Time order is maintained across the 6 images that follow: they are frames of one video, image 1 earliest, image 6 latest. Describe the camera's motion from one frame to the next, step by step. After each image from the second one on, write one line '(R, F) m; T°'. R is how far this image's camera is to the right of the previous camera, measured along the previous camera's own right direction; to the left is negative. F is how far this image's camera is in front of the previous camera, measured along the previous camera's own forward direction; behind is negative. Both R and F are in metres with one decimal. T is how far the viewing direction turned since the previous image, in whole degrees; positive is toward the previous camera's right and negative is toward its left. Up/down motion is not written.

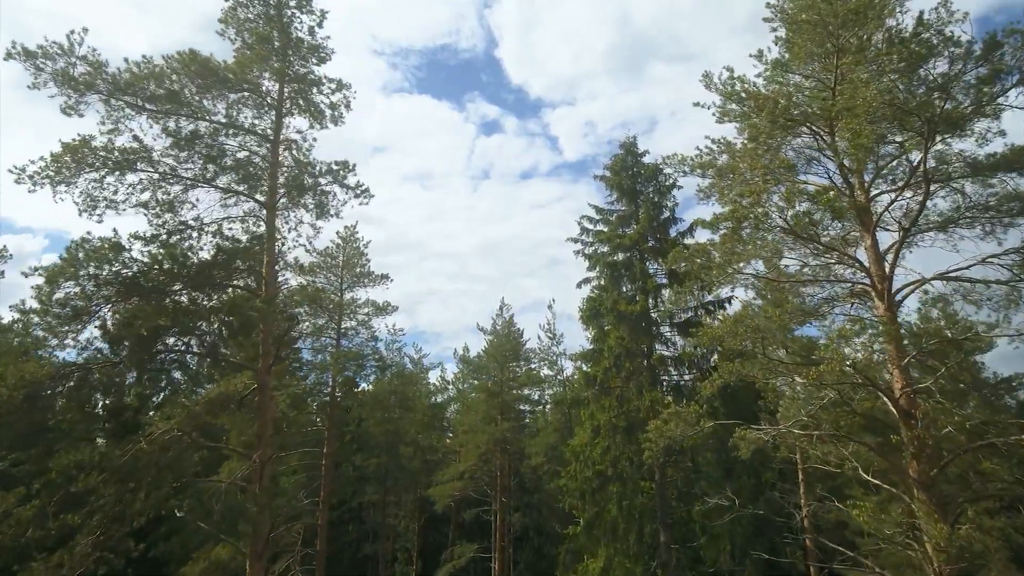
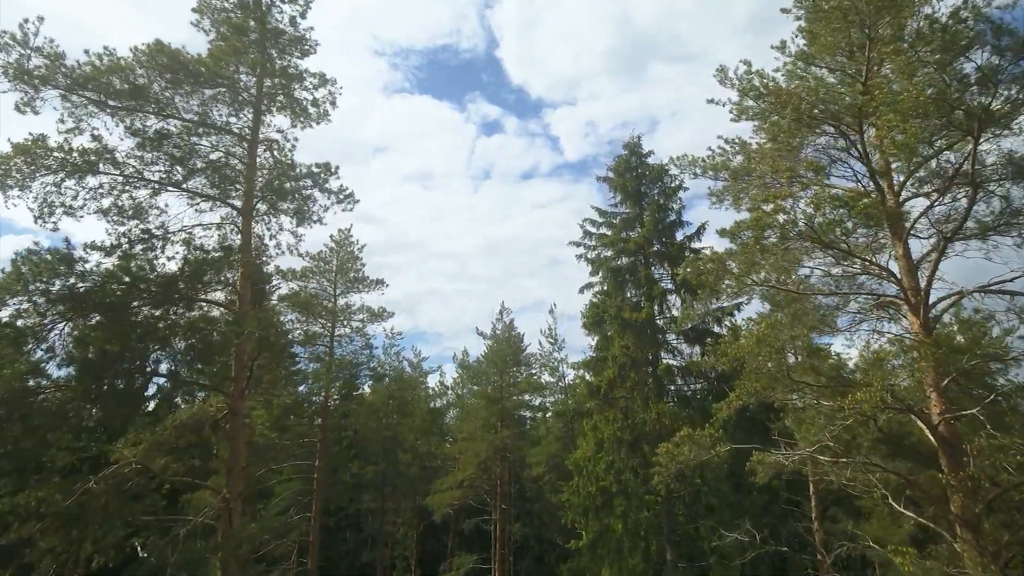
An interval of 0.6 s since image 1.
(0.0, +0.9) m; 0°
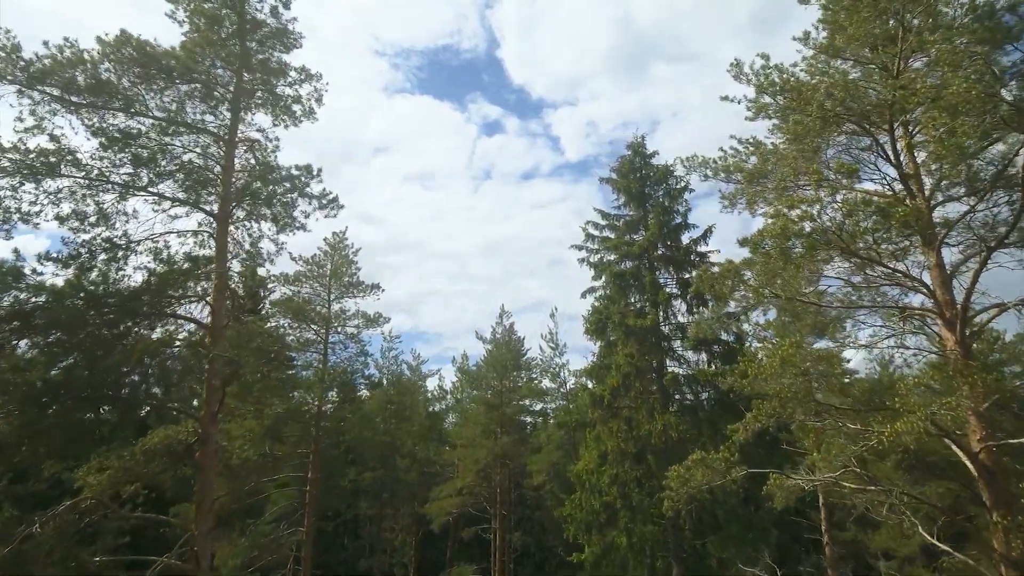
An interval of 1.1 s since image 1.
(0.0, +0.7) m; 0°
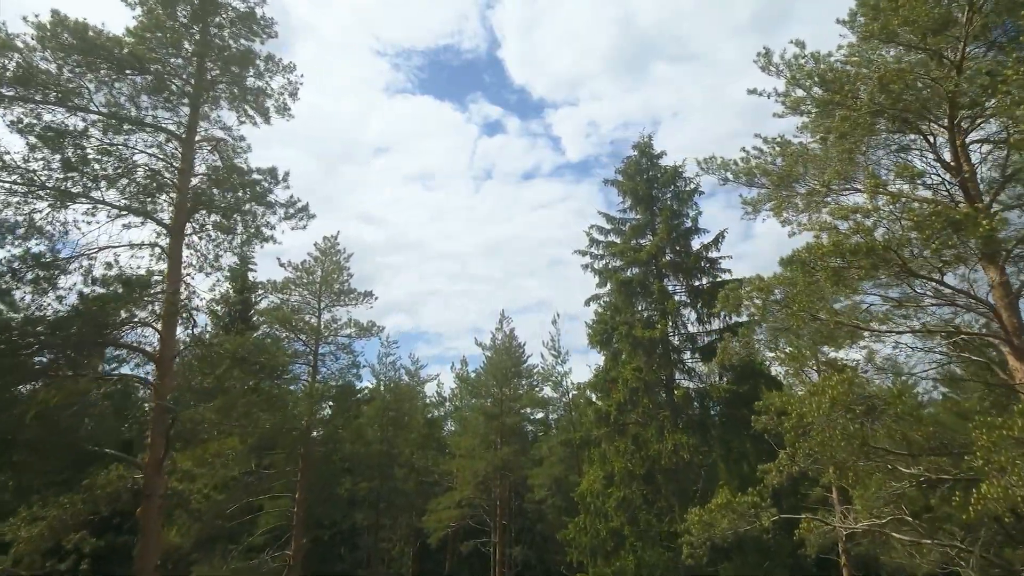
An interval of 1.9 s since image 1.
(0.0, +1.2) m; 0°
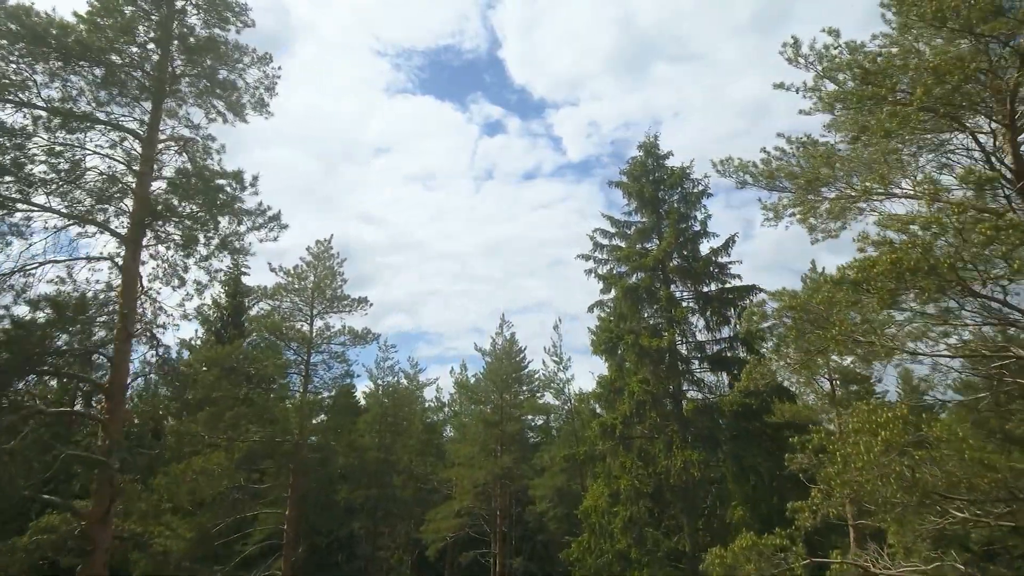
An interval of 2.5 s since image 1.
(0.0, +0.9) m; 0°
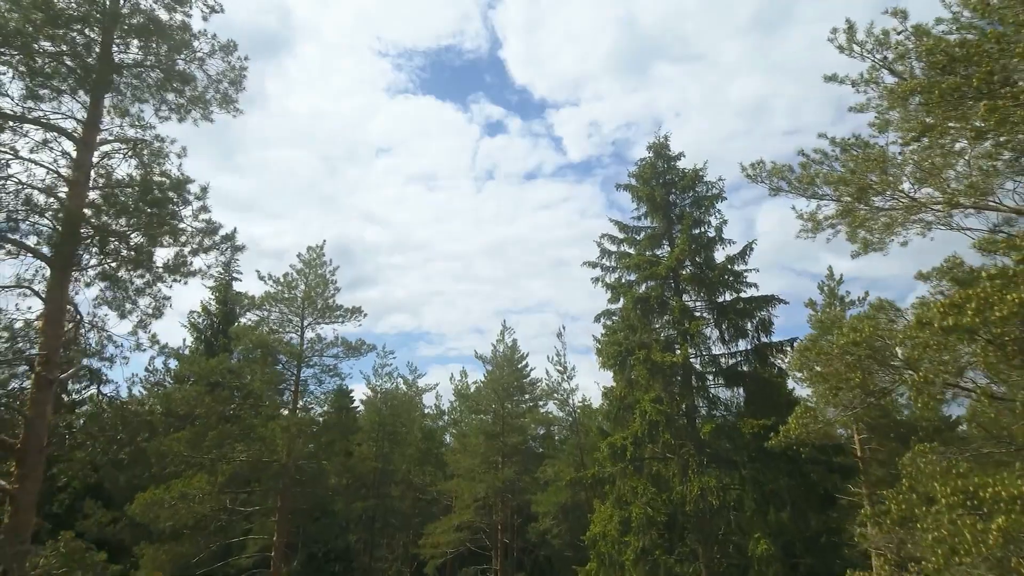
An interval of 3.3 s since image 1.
(0.0, +1.2) m; 0°
